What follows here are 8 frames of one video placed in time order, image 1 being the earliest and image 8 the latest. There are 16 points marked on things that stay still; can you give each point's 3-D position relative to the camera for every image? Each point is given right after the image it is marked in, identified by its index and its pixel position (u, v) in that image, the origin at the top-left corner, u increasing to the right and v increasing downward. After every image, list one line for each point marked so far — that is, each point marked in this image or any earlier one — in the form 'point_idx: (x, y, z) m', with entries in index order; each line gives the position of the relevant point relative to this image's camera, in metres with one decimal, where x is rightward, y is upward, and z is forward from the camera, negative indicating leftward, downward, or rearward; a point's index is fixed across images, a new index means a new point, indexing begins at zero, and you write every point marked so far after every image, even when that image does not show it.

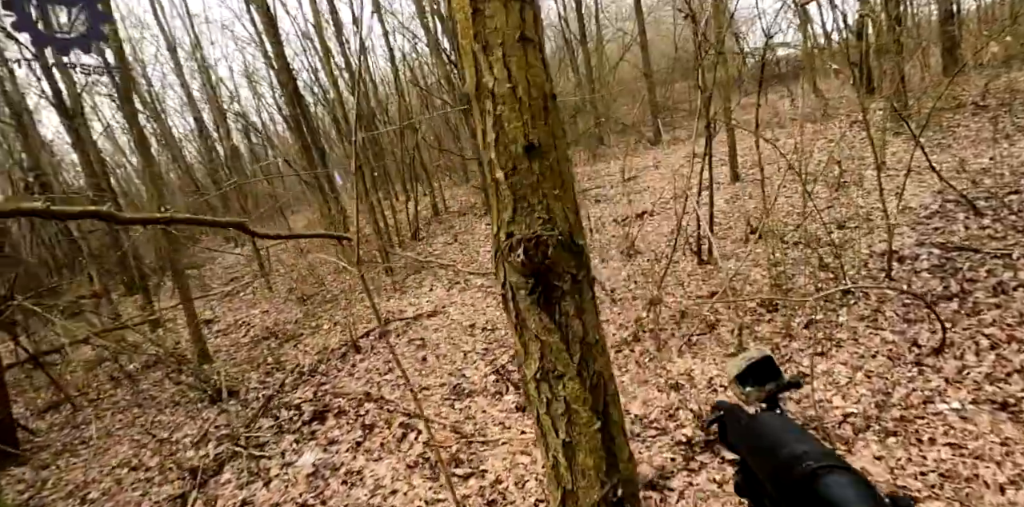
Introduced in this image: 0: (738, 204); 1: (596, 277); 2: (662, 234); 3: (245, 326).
0: (+3.7, +0.8, +8.8) m
1: (+1.2, -0.4, +7.8) m
2: (+2.5, +0.3, +8.9) m
3: (-5.4, -1.5, +11.0) m
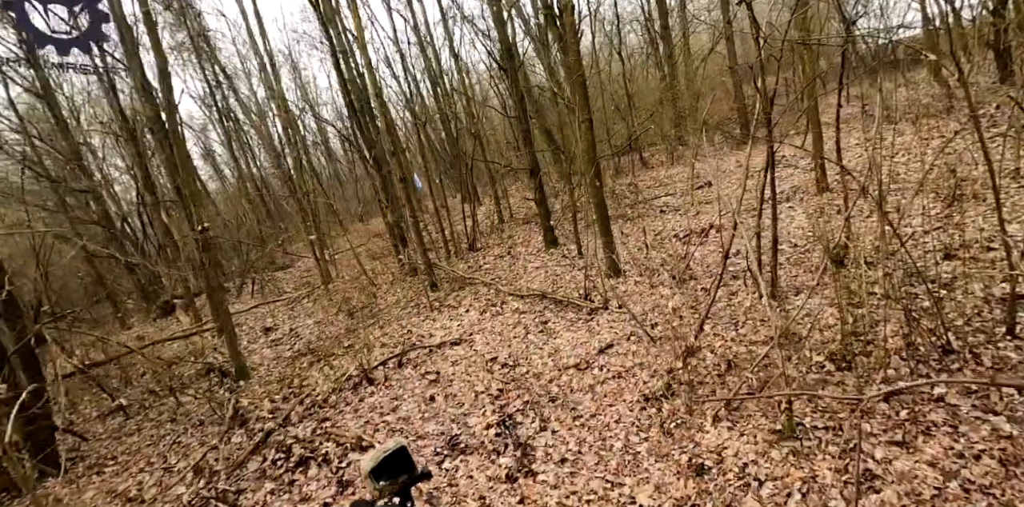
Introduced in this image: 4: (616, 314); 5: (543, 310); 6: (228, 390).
0: (+4.2, +0.4, +7.4) m
1: (+1.6, -0.7, +6.8) m
2: (+3.0, -0.1, +7.7) m
3: (-4.5, -1.7, +11.0) m
4: (+1.3, -0.8, +6.8) m
5: (+0.4, -0.8, +7.6) m
6: (-4.3, -2.1, +8.3) m
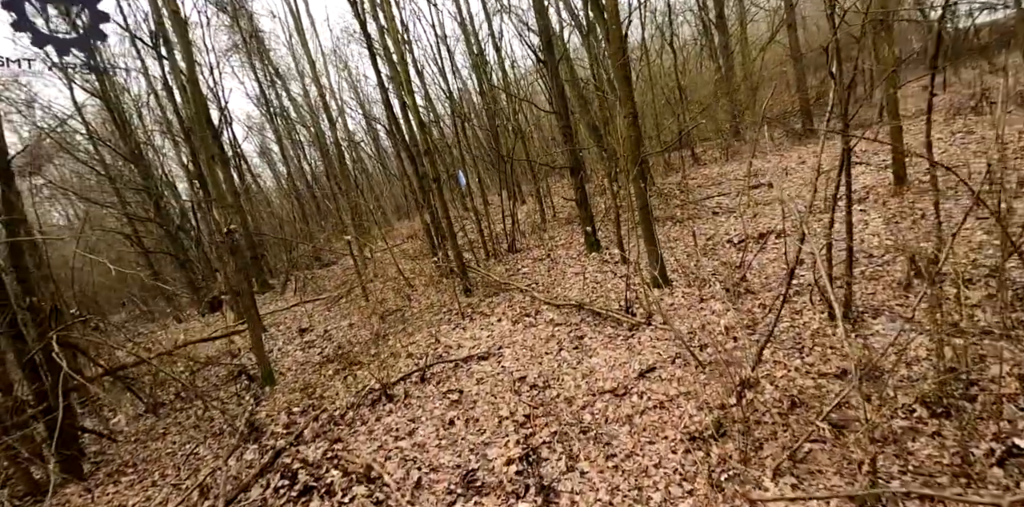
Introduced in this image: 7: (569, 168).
0: (+4.6, +0.3, +6.5) m
1: (+1.9, -0.8, +6.0) m
2: (+3.4, -0.2, +6.8) m
3: (-3.7, -1.7, +10.8) m
4: (+1.7, -0.9, +6.1) m
5: (+0.9, -0.9, +7.0) m
6: (-3.9, -2.1, +8.1) m
7: (+1.1, +1.7, +10.4) m
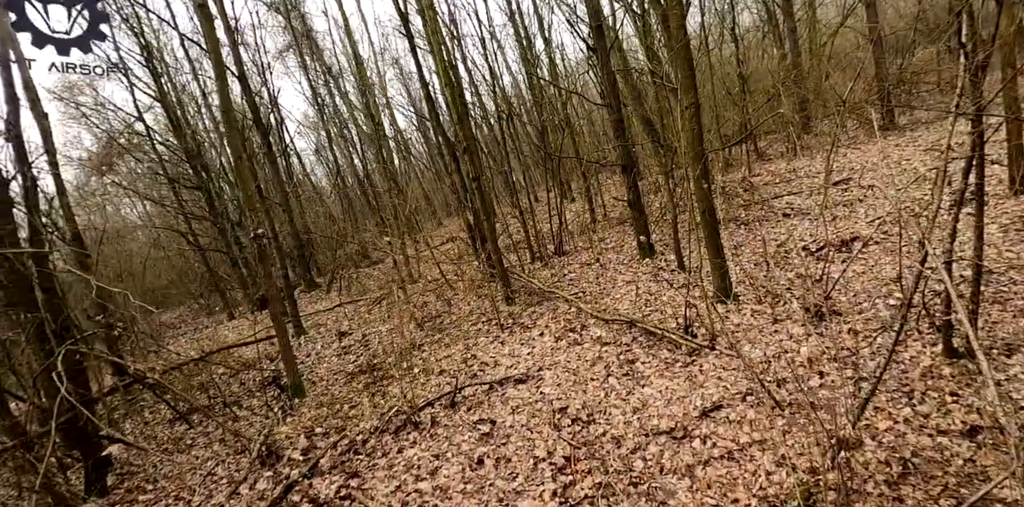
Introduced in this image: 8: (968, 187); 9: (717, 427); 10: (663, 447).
0: (+5.0, +0.1, +5.3) m
1: (+2.3, -0.9, +5.1) m
2: (+3.9, -0.3, +5.8) m
3: (-2.9, -1.8, +10.4) m
4: (+2.0, -1.0, +5.2) m
5: (+1.3, -1.0, +6.1) m
6: (-3.3, -2.2, +7.7) m
7: (+1.9, +1.6, +9.5) m
8: (+3.5, +0.5, +4.1) m
9: (+1.7, -1.4, +4.4) m
10: (+1.2, -1.6, +4.4) m
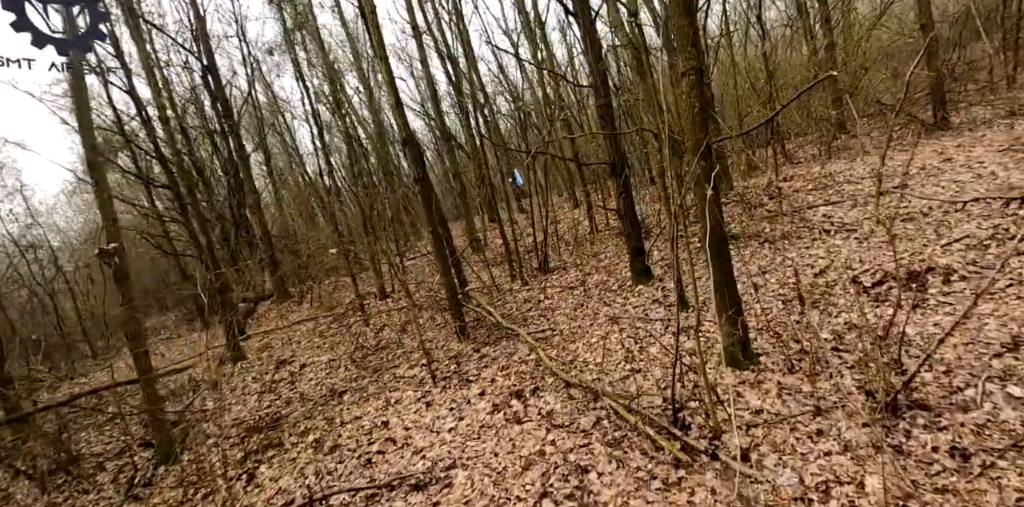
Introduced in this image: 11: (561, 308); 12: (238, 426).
0: (+4.3, -0.2, +3.1) m
1: (+1.5, -1.2, +3.0) m
2: (+3.1, -0.7, +3.6) m
3: (-3.5, -2.0, +8.5) m
4: (+1.3, -1.3, +3.1) m
5: (+0.6, -1.3, +4.0) m
6: (-4.0, -2.4, +5.8) m
7: (+1.3, +1.2, +7.4) m
8: (+2.7, +0.2, +2.0) m
9: (+0.8, -1.7, +2.3) m
10: (+0.4, -1.8, +2.3) m
11: (+0.7, -0.8, +7.5) m
12: (-3.5, -2.2, +6.7) m
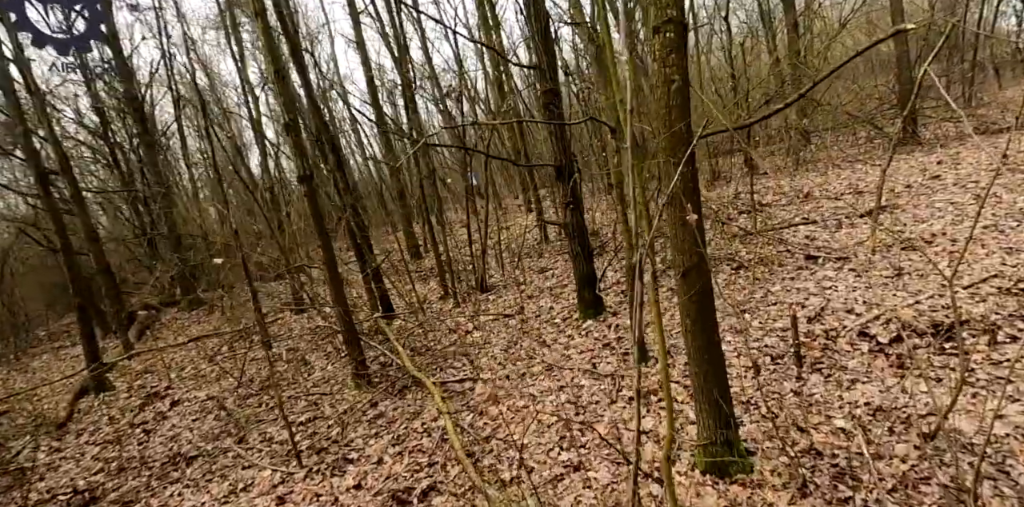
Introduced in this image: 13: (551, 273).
0: (+3.7, -0.6, +1.8) m
1: (+0.9, -1.5, +1.5) m
2: (+2.5, -1.0, +2.3) m
3: (-4.5, -2.2, +6.6) m
4: (+0.7, -1.6, +1.6) m
5: (-0.1, -1.6, +2.5) m
6: (-4.8, -2.6, +3.9) m
7: (+0.5, +1.0, +5.9) m
8: (+2.2, -0.1, +0.6) m
9: (+0.3, -2.0, +0.8) m
10: (-0.2, -2.1, +0.8) m
11: (-0.2, -1.0, +6.0) m
12: (-4.4, -2.3, +4.9) m
13: (+0.6, -0.3, +8.7) m
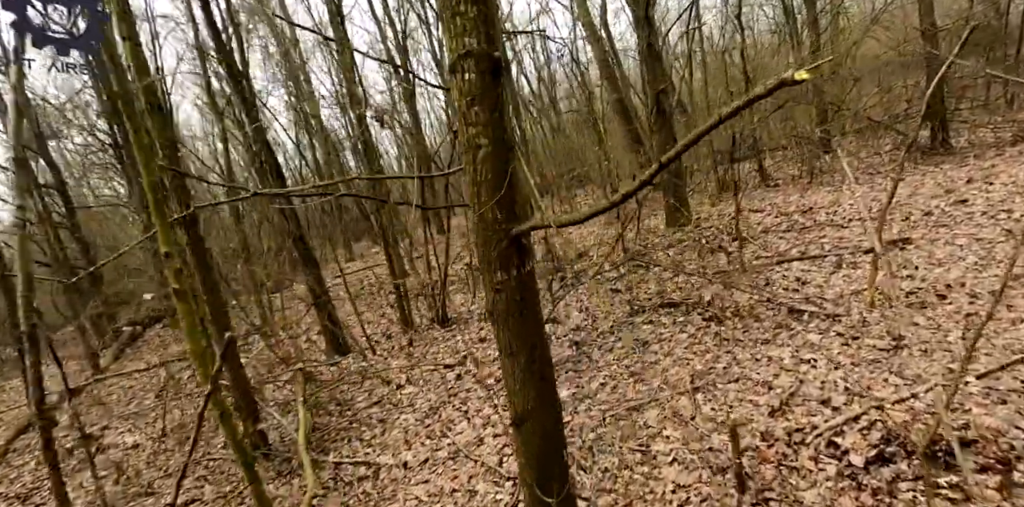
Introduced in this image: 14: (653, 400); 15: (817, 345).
0: (+2.7, -1.1, +0.8) m
1: (0.0, -2.0, +0.7) m
2: (+1.6, -1.5, +1.3) m
3: (-5.2, -2.6, +6.0) m
4: (-0.3, -2.1, +0.7) m
5: (-1.0, -2.0, +1.7) m
6: (-5.6, -3.0, +3.4) m
7: (-0.2, +0.5, +5.1) m
8: (+1.2, -0.6, -0.3) m
9: (-0.7, -2.5, -0.1) m
10: (-1.2, -2.6, -0.1) m
11: (-0.9, -1.5, +5.2) m
12: (-5.1, -2.8, +4.3) m
13: (+0.1, -0.8, +7.8) m
14: (+1.1, -1.1, +4.1) m
15: (+2.4, -0.7, +4.3) m
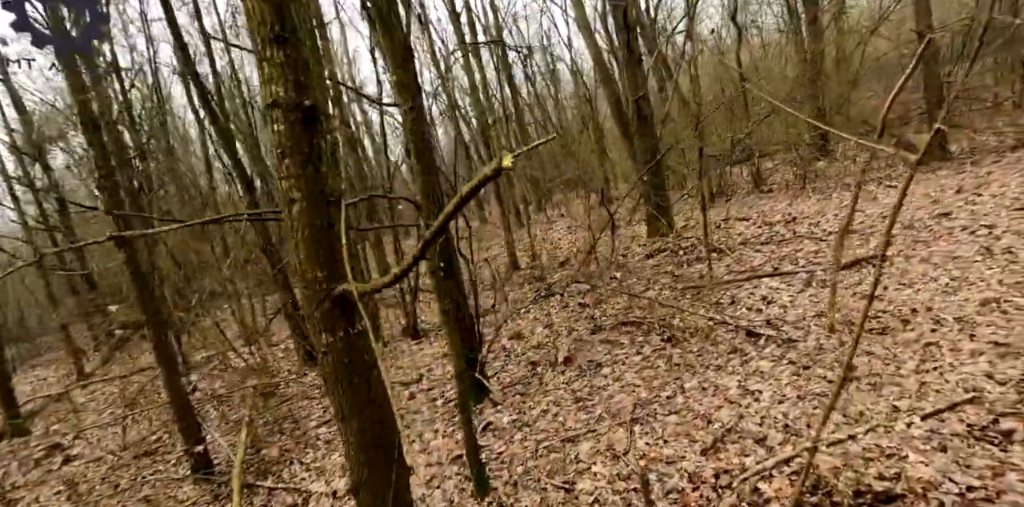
0: (+2.2, -1.3, +0.6) m
1: (-0.6, -2.2, +0.5) m
2: (+1.0, -1.7, +1.1) m
3: (-5.6, -2.8, +6.0) m
4: (-0.9, -2.3, +0.6) m
5: (-1.6, -2.2, +1.6) m
6: (-6.1, -3.2, +3.3) m
7: (-0.7, +0.3, +4.9) m
8: (+0.6, -0.8, -0.5) m
9: (-1.3, -2.6, -0.2) m
10: (-1.8, -2.8, -0.2) m
11: (-1.4, -1.6, +5.0) m
12: (-5.6, -2.9, +4.3) m
13: (-0.4, -0.9, +7.6) m
14: (+0.6, -1.3, +4.0) m
15: (+1.9, -0.9, +4.1) m
